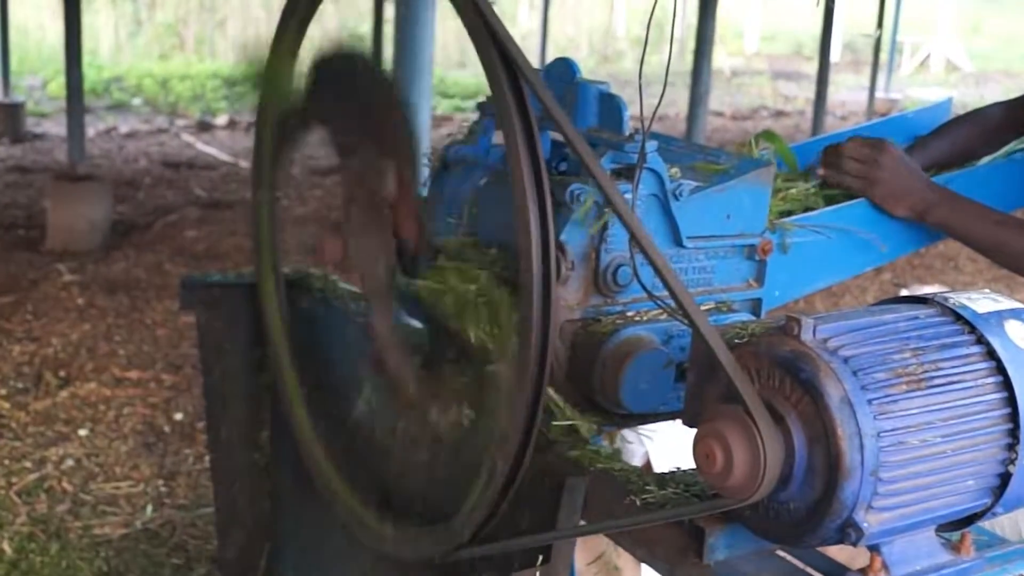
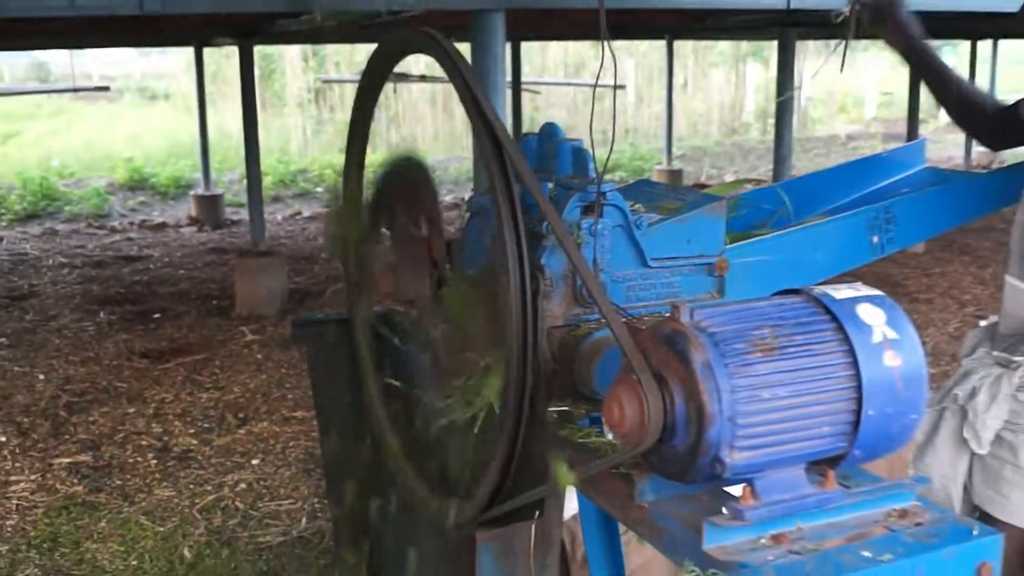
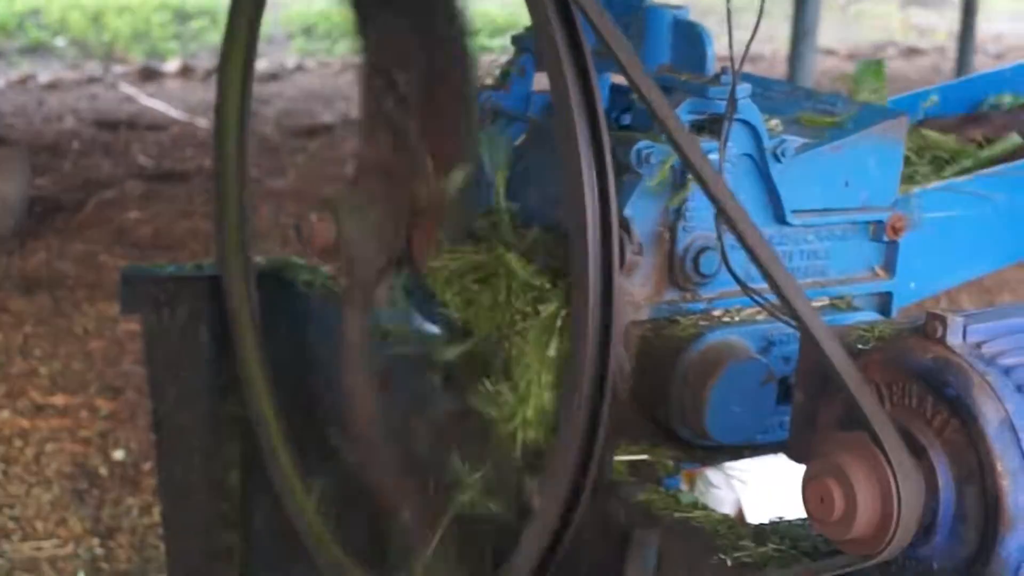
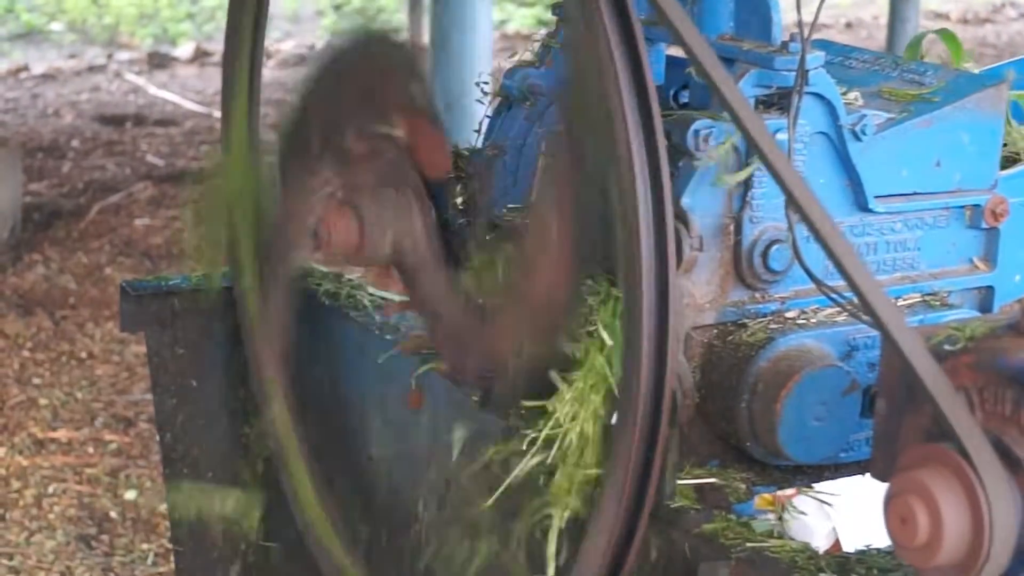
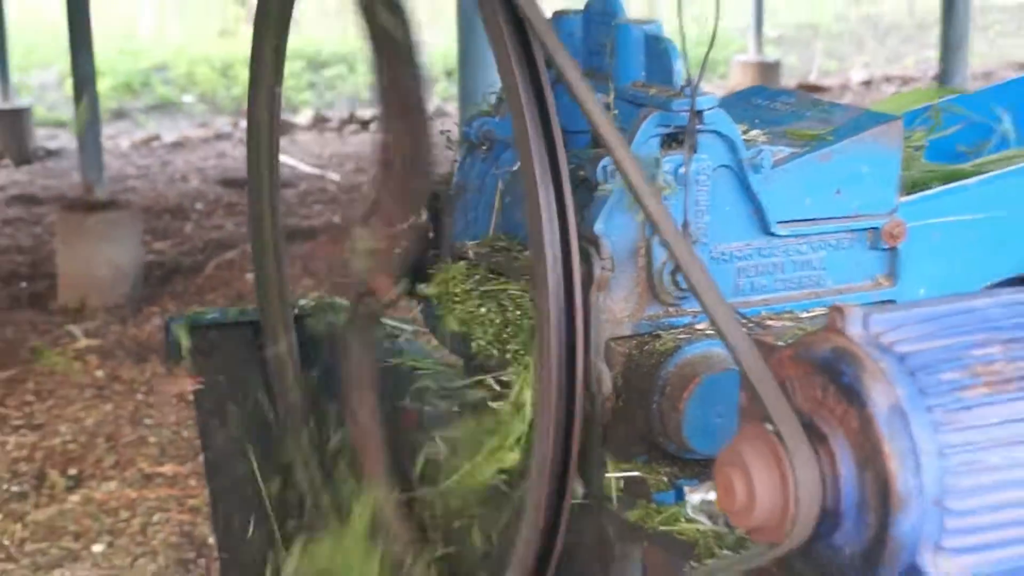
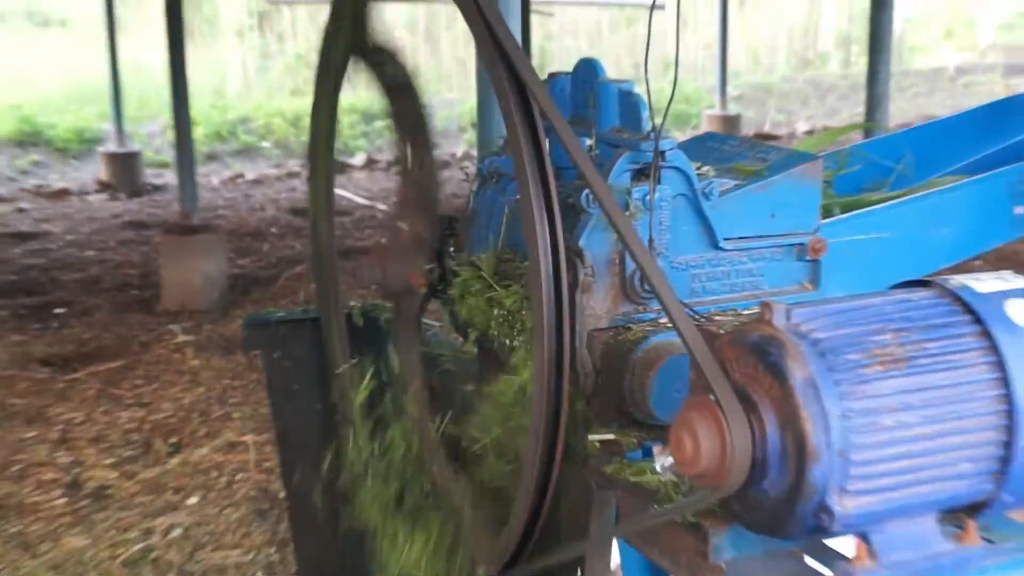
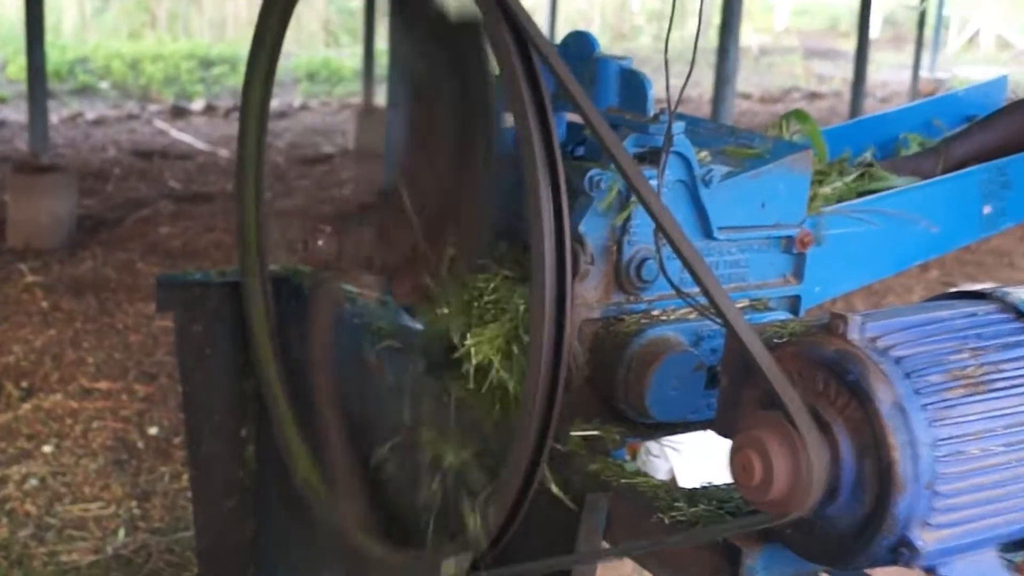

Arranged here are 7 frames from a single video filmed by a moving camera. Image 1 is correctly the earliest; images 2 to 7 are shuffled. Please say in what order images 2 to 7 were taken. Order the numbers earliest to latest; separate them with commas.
7, 3, 4, 5, 6, 2
